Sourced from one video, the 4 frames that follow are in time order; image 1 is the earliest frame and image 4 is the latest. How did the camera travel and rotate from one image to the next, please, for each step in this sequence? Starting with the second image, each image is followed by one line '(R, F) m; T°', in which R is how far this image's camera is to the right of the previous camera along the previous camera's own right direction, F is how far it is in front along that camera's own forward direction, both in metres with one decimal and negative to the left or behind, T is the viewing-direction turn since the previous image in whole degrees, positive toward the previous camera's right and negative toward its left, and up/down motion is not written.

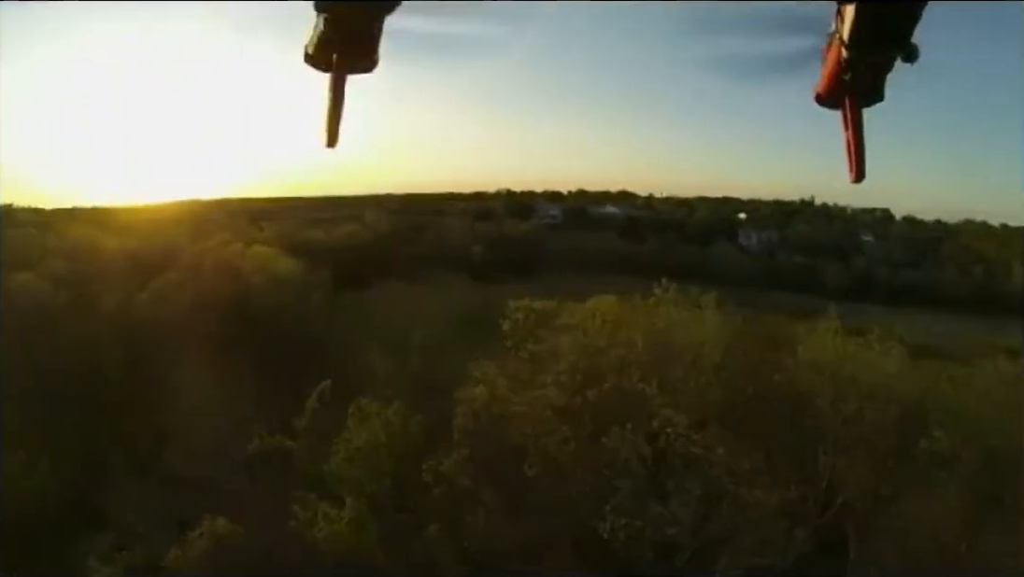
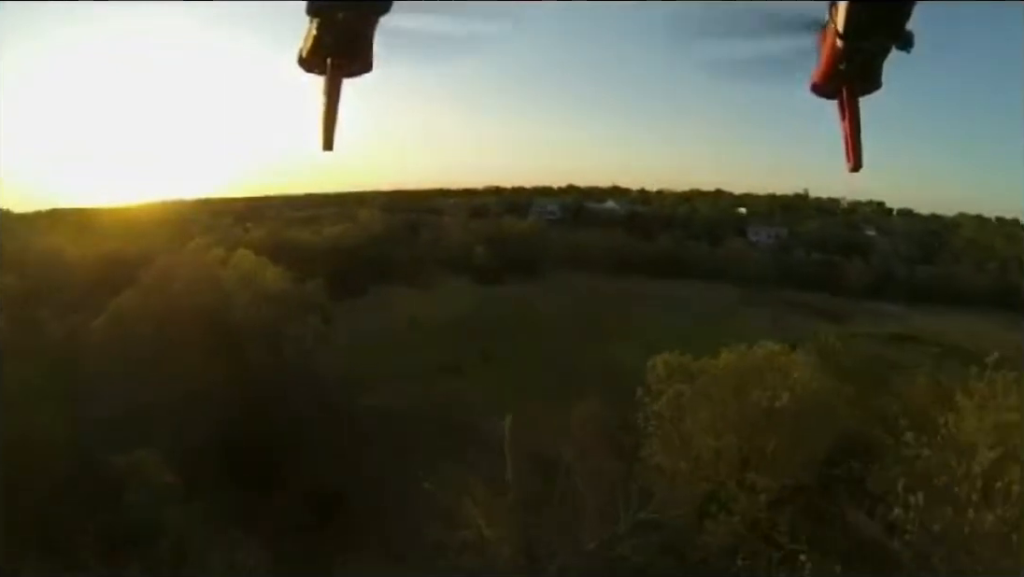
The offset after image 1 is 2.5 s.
(-0.3, +1.3) m; 0°
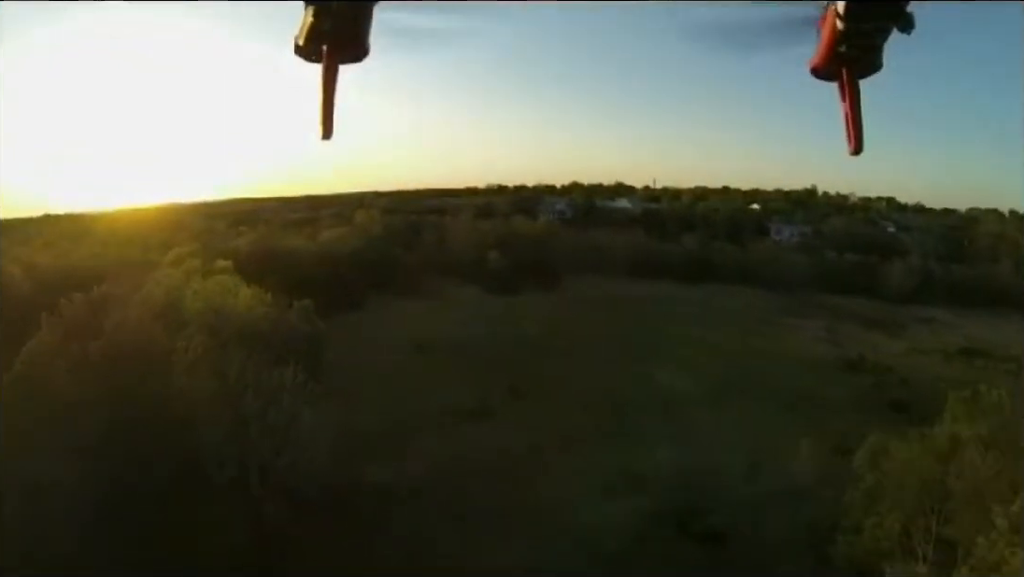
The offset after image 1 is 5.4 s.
(-0.4, +0.2) m; 0°
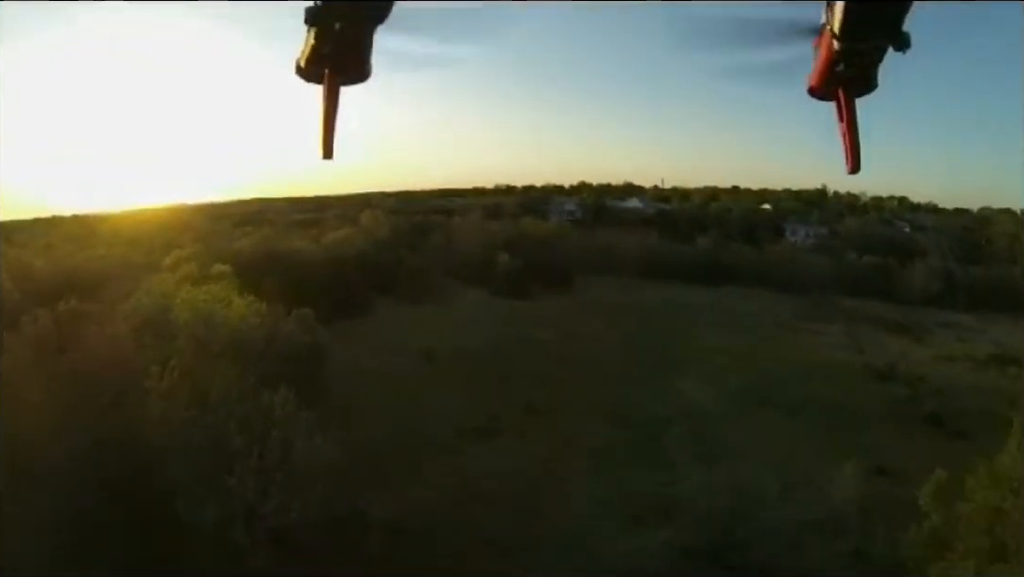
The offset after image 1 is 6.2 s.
(0.0, +0.5) m; 0°
